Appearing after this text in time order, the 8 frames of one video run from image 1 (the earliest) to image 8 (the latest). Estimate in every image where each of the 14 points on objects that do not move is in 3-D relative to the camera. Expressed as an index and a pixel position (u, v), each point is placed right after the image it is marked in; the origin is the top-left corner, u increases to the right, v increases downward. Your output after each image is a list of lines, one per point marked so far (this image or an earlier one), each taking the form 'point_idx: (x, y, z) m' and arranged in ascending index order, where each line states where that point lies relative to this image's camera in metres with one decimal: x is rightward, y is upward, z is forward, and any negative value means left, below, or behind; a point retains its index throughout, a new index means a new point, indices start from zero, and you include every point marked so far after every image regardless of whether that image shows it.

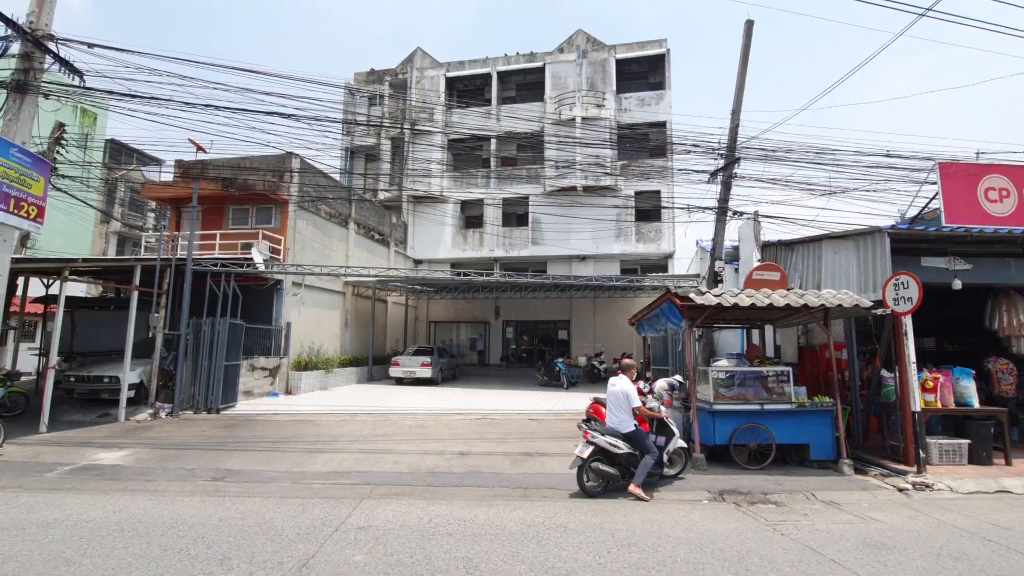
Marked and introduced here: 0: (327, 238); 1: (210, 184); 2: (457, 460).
0: (-6.2, +1.7, +17.0) m
1: (-8.8, +3.1, +15.0) m
2: (-0.8, -2.4, +7.3) m
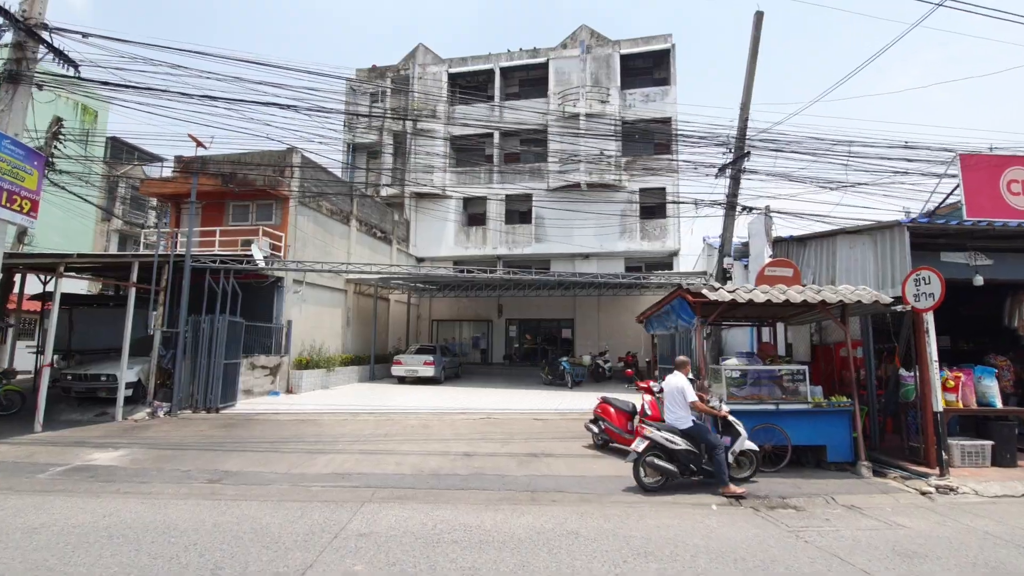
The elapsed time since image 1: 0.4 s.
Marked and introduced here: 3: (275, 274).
0: (-6.0, +1.7, +16.8) m
1: (-8.7, +3.2, +14.8) m
2: (-0.7, -2.4, +7.1) m
3: (-6.5, +0.4, +14.0) m
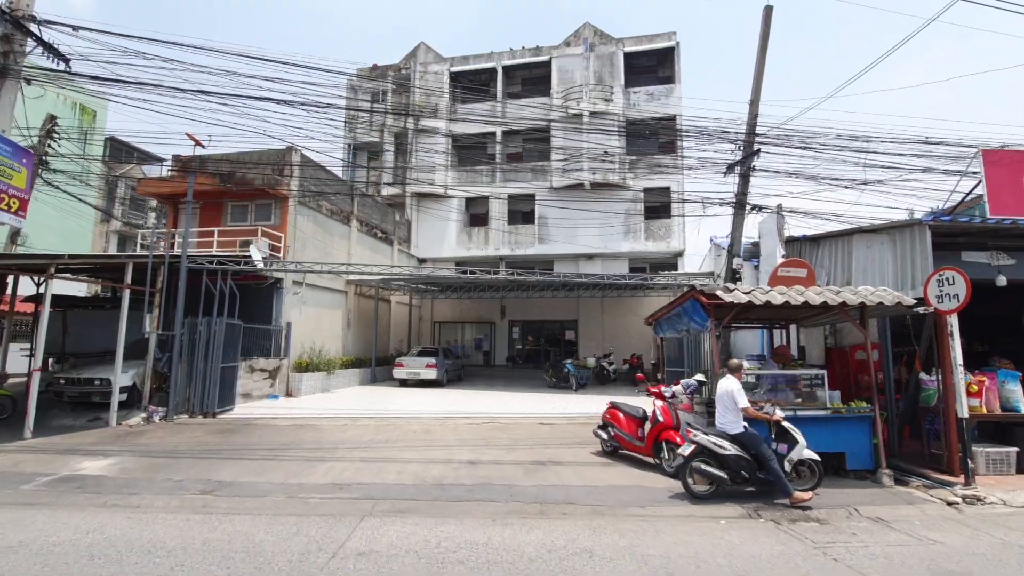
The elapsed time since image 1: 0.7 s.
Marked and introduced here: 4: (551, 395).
0: (-5.9, +1.7, +16.5) m
1: (-8.6, +3.1, +14.5) m
2: (-0.6, -2.4, +6.8) m
3: (-6.4, +0.4, +13.8) m
4: (+1.2, -3.2, +15.4) m
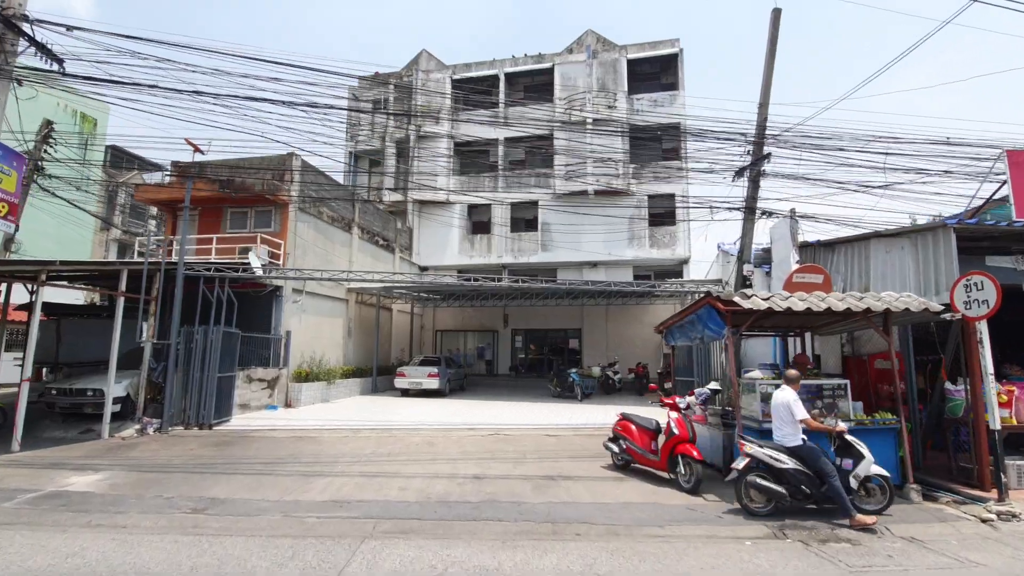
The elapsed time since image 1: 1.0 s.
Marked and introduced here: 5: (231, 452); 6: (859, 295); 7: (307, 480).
0: (-5.8, +1.4, +16.3) m
1: (-8.5, +2.9, +14.3) m
2: (-0.5, -2.5, +6.5) m
3: (-6.3, +0.2, +13.5) m
4: (+1.3, -3.5, +15.1) m
5: (-4.6, -2.7, +8.5) m
6: (+4.4, -0.1, +6.5) m
7: (-2.7, -2.5, +6.7) m
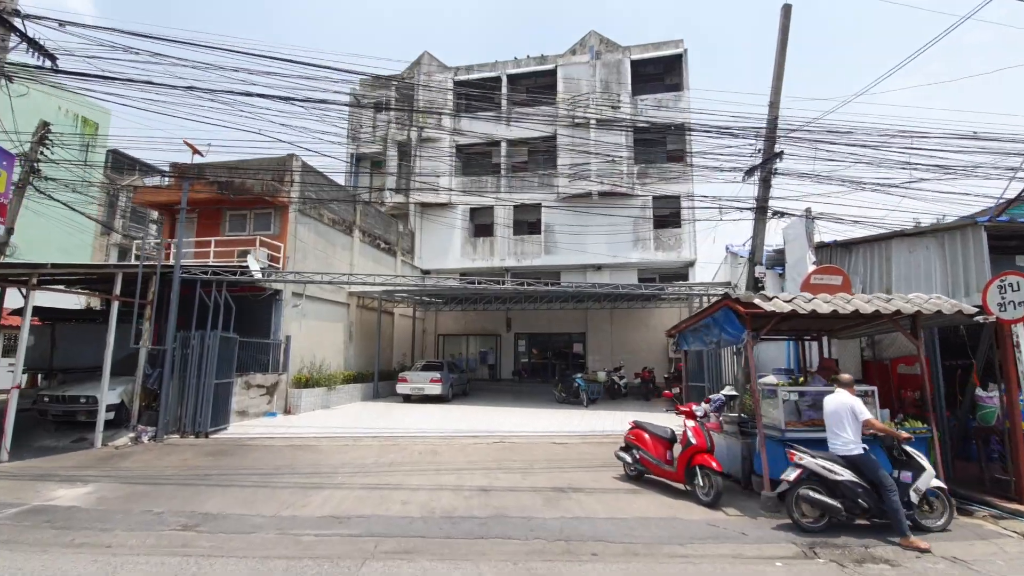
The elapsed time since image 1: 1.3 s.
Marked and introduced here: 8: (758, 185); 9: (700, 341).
0: (-5.7, +1.3, +16.0) m
1: (-8.4, +2.8, +14.0) m
2: (-0.4, -2.5, +6.1) m
3: (-6.2, +0.1, +13.2) m
4: (+1.4, -3.5, +14.7) m
5: (-4.5, -2.8, +8.1) m
6: (+4.5, -0.1, +6.1) m
7: (-2.6, -2.5, +6.4) m
8: (+5.5, +2.3, +11.4) m
9: (+2.9, -0.8, +7.8) m
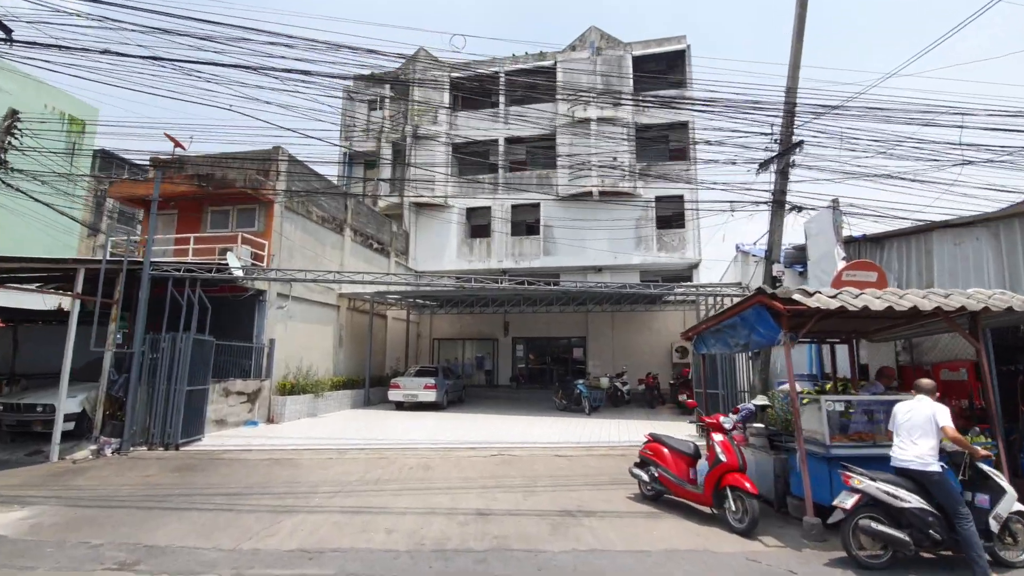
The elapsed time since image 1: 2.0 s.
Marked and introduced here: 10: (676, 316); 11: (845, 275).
0: (-5.7, +1.3, +15.2) m
1: (-8.4, +2.8, +13.2) m
2: (-0.4, -2.4, +5.3) m
3: (-6.2, +0.1, +12.4) m
4: (+1.4, -3.6, +13.9) m
5: (-4.5, -2.7, +7.3) m
6: (+4.5, 0.0, +5.4) m
7: (-2.6, -2.5, +5.5) m
8: (+5.5, +2.3, +10.7) m
9: (+2.9, -0.8, +7.0) m
10: (+6.3, -1.1, +19.8) m
11: (+4.8, +0.2, +7.4) m
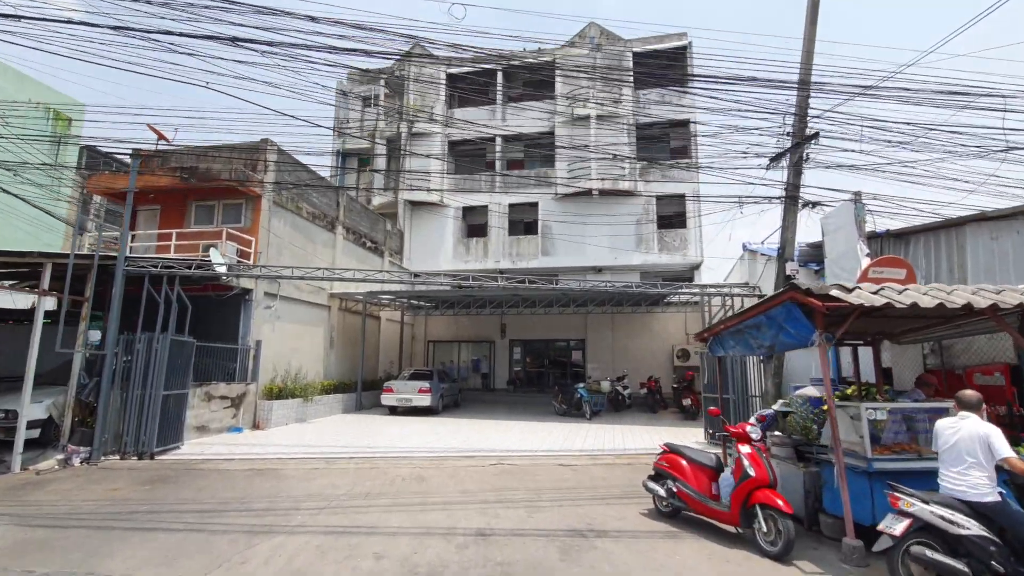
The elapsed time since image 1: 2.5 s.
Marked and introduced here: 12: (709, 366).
0: (-5.8, +1.3, +14.6) m
1: (-8.4, +2.8, +12.6) m
2: (-0.3, -2.4, +4.7) m
3: (-6.2, +0.1, +11.7) m
4: (+1.4, -3.6, +13.3) m
5: (-4.5, -2.7, +6.7) m
6: (+4.5, 0.0, +4.8) m
7: (-2.5, -2.4, +4.9) m
8: (+5.5, +2.3, +10.2) m
9: (+2.9, -0.7, +6.5) m
10: (+6.2, -1.1, +19.2) m
11: (+4.8, +0.2, +6.9) m
12: (+4.1, -1.6, +10.7) m
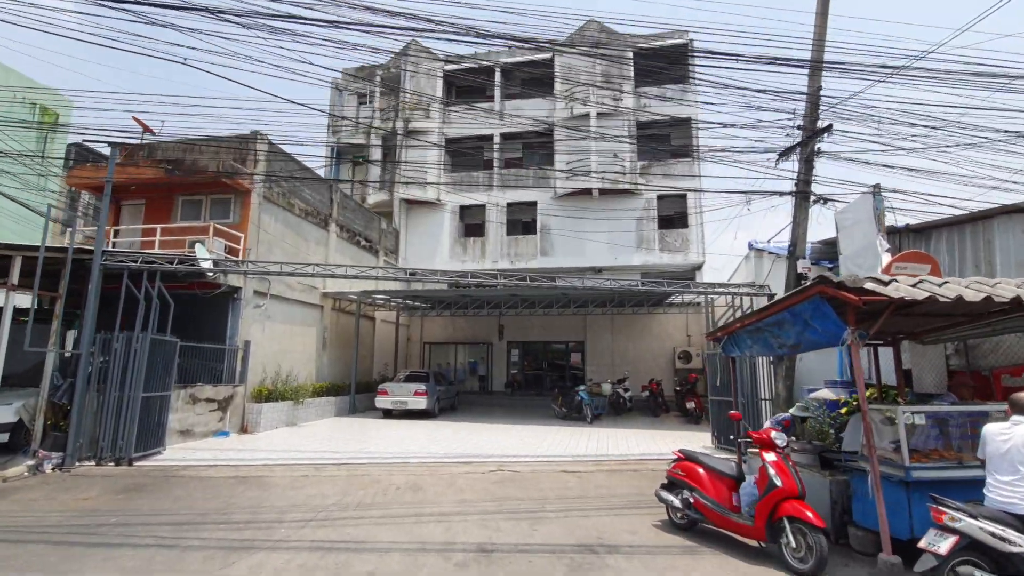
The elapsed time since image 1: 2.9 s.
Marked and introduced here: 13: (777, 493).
0: (-5.8, +1.3, +14.1) m
1: (-8.5, +2.9, +12.1) m
2: (-0.3, -2.3, +4.3) m
3: (-6.2, +0.1, +11.3) m
4: (+1.3, -3.6, +12.9) m
5: (-4.5, -2.6, +6.2) m
6: (+4.6, +0.1, +4.4) m
7: (-2.5, -2.3, +4.5) m
8: (+5.5, +2.3, +9.8) m
9: (+2.9, -0.7, +6.0) m
10: (+6.1, -1.2, +18.9) m
11: (+4.9, +0.3, +6.5) m
12: (+4.1, -1.6, +10.3) m
13: (+2.3, -1.8, +4.4) m
